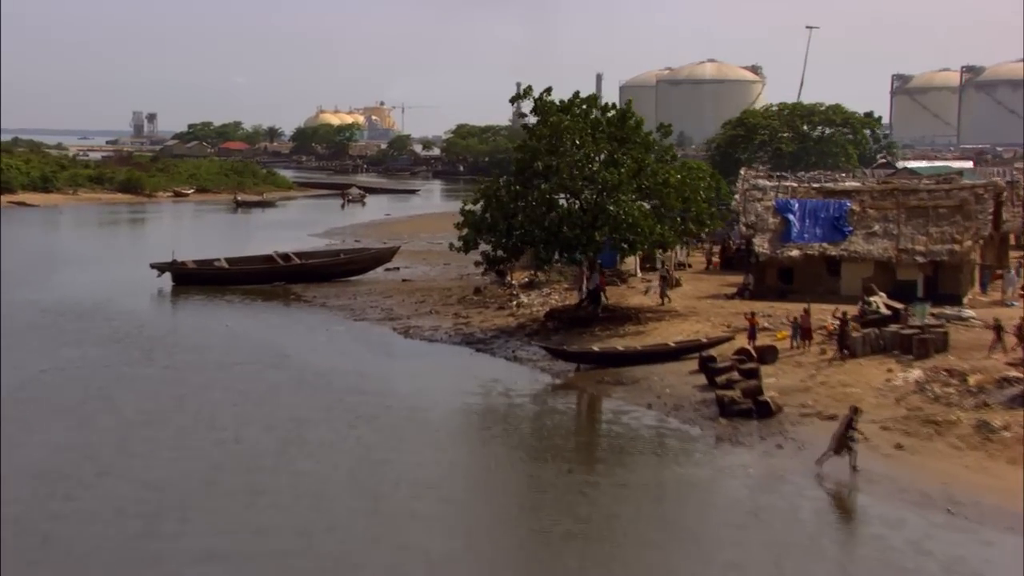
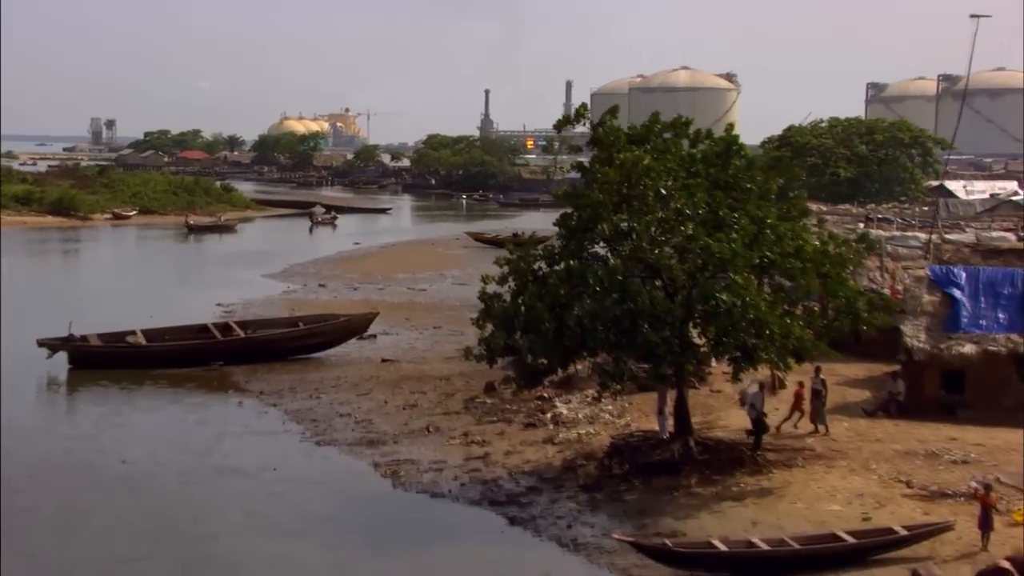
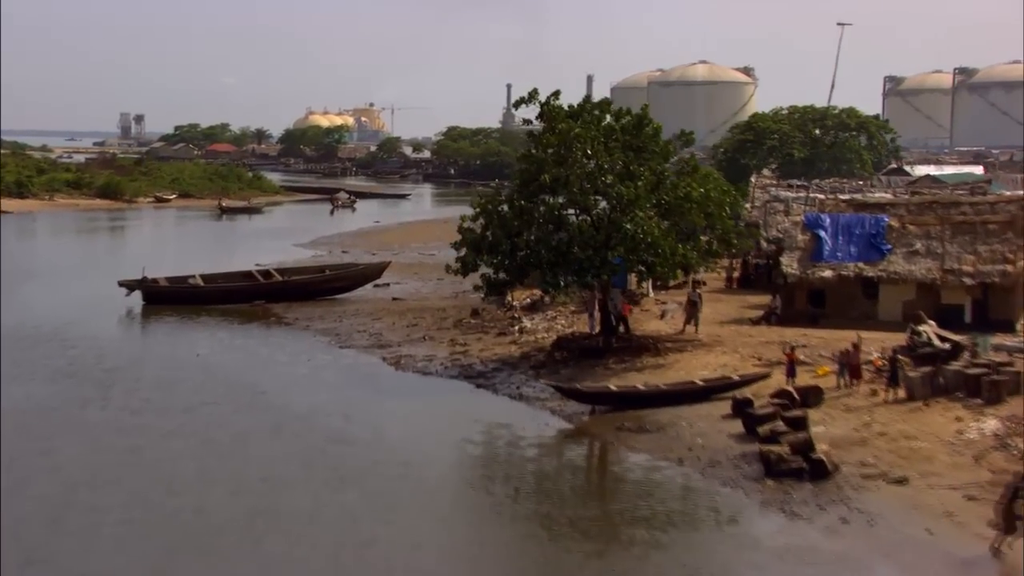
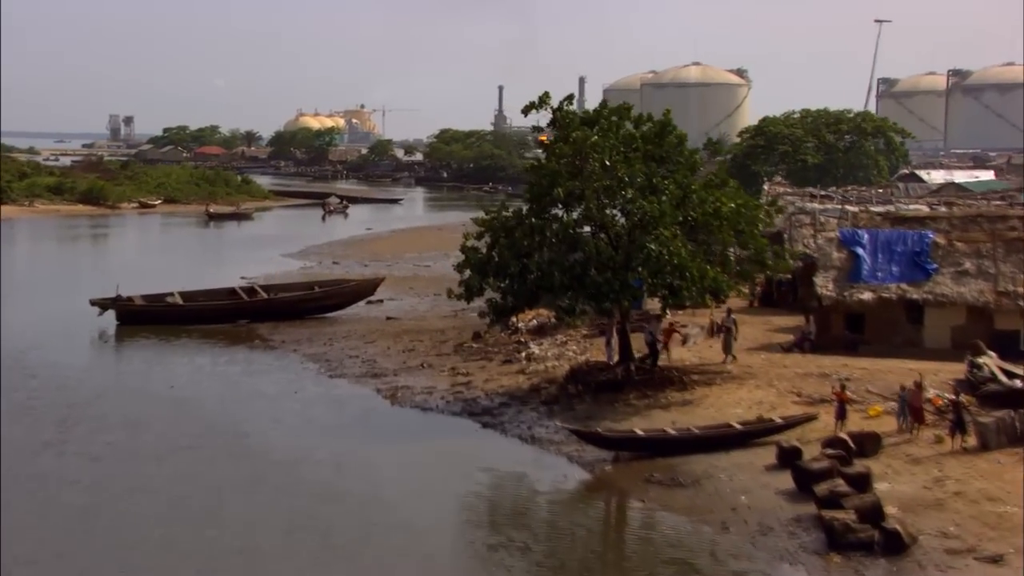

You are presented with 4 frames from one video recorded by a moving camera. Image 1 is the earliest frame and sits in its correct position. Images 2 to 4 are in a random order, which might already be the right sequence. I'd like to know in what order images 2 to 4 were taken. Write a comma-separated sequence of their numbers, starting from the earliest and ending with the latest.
3, 4, 2
